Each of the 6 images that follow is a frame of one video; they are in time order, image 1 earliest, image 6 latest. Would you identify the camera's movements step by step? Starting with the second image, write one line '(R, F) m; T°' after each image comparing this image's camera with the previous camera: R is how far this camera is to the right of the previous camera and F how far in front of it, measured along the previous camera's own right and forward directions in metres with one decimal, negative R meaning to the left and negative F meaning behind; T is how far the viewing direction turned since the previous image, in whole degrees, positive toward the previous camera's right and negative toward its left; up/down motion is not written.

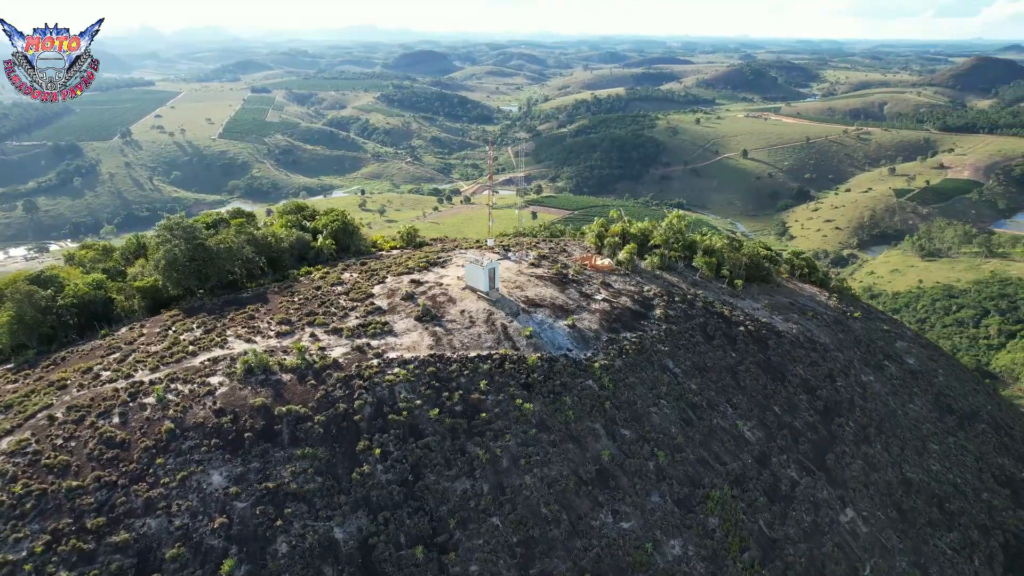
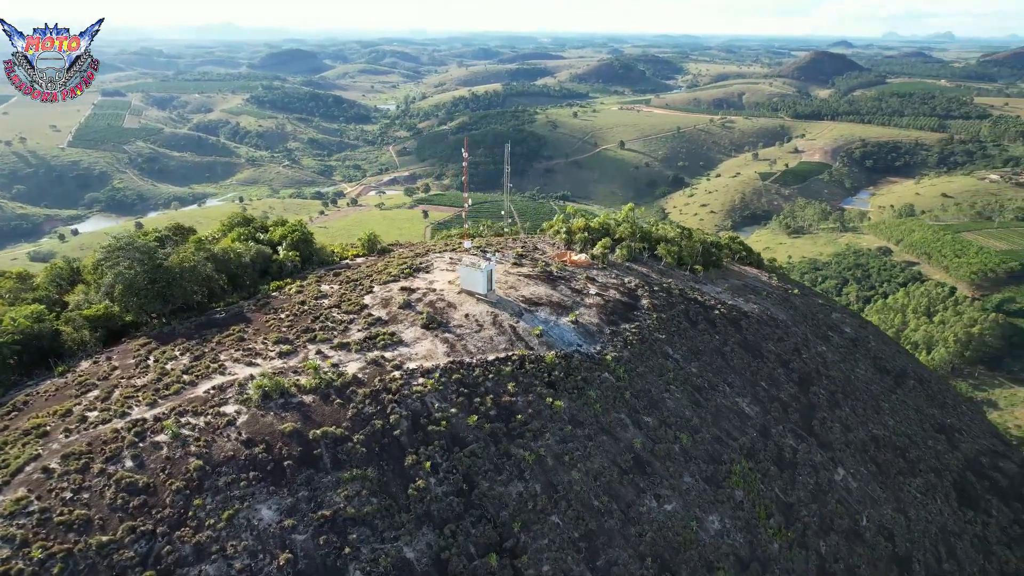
(-4.7, +0.3) m; +10°
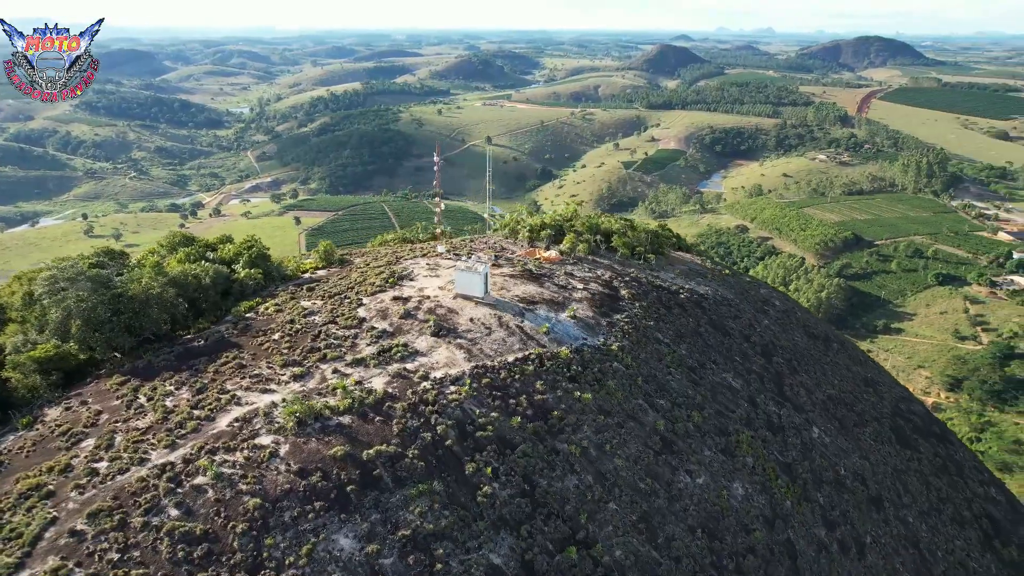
(-5.2, +0.1) m; +11°
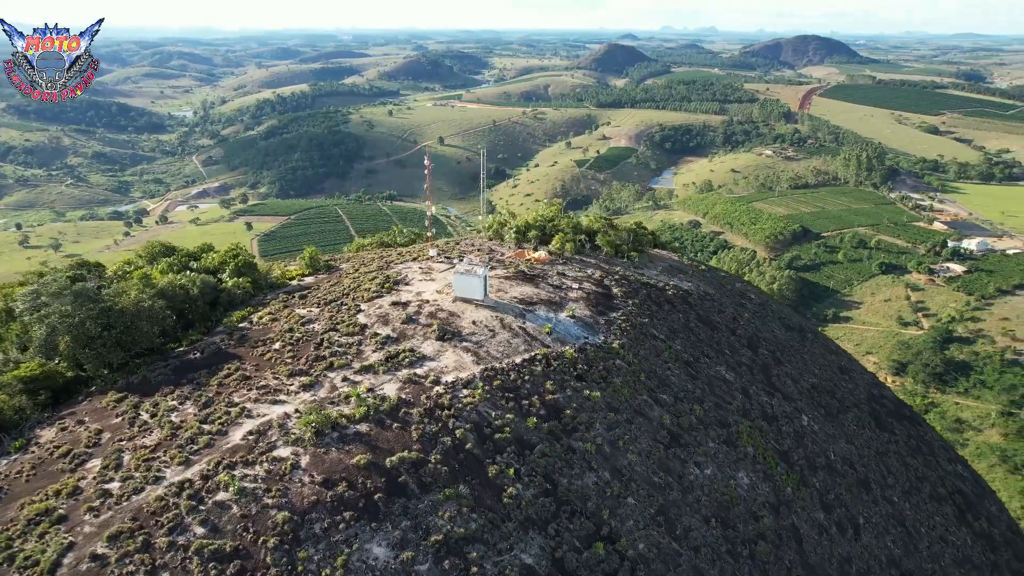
(-1.9, -0.1) m; +4°
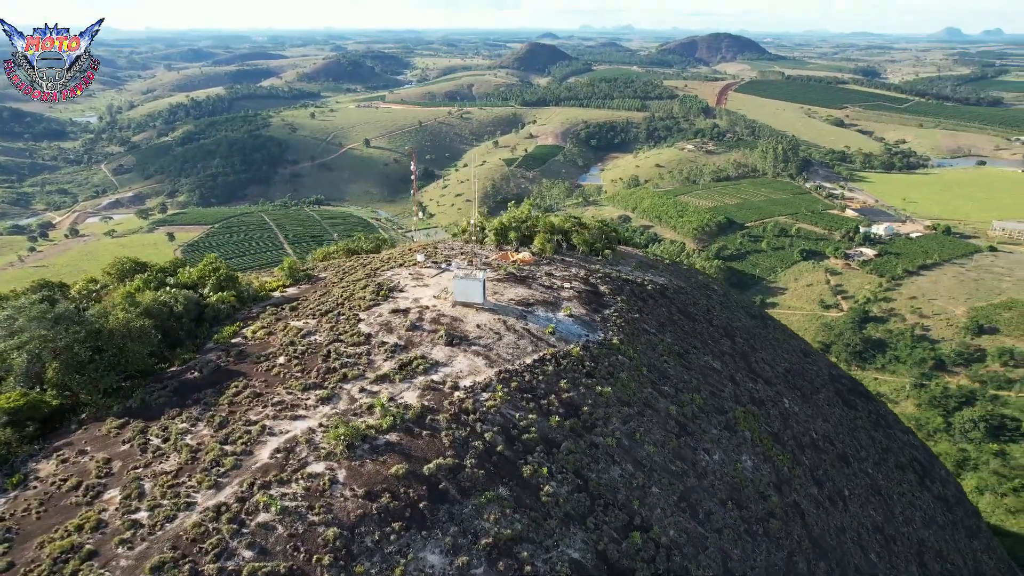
(-2.9, -0.2) m; +6°
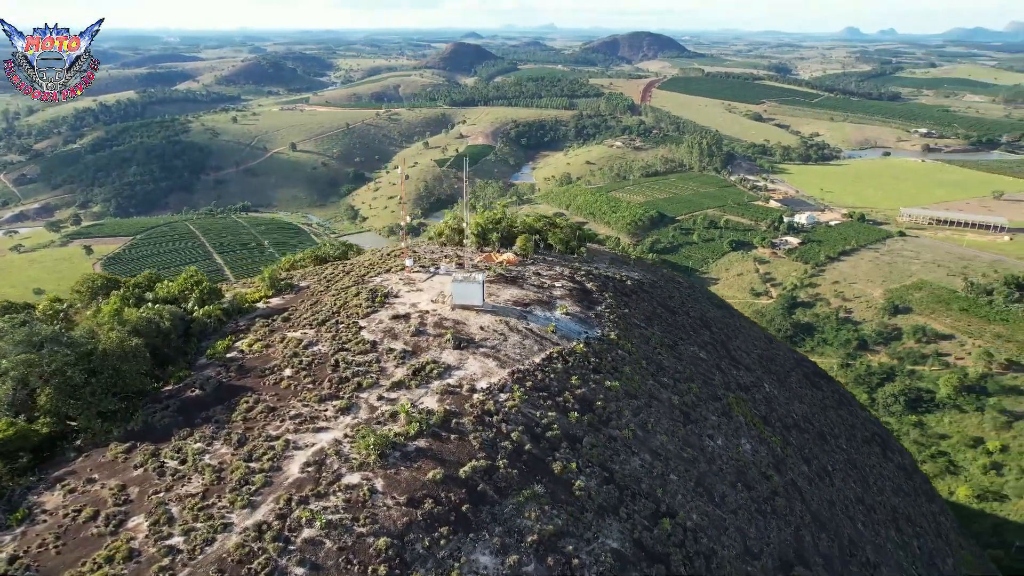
(-2.8, -0.2) m; +6°
